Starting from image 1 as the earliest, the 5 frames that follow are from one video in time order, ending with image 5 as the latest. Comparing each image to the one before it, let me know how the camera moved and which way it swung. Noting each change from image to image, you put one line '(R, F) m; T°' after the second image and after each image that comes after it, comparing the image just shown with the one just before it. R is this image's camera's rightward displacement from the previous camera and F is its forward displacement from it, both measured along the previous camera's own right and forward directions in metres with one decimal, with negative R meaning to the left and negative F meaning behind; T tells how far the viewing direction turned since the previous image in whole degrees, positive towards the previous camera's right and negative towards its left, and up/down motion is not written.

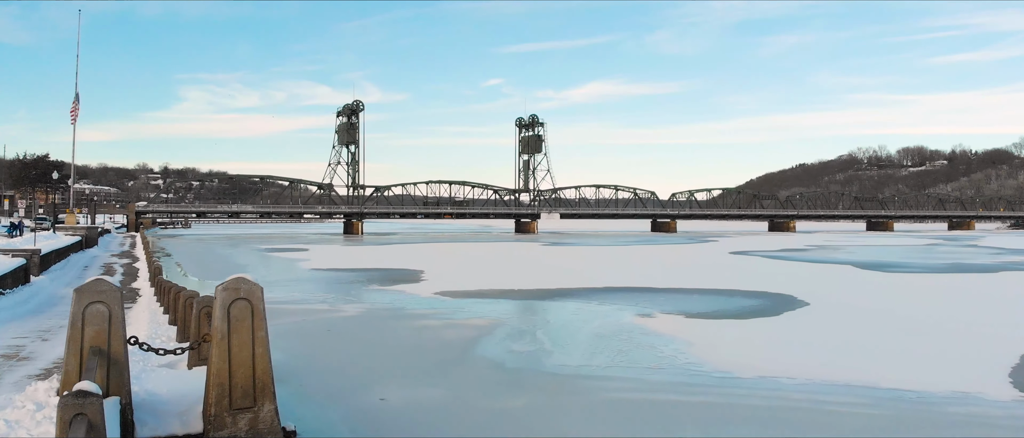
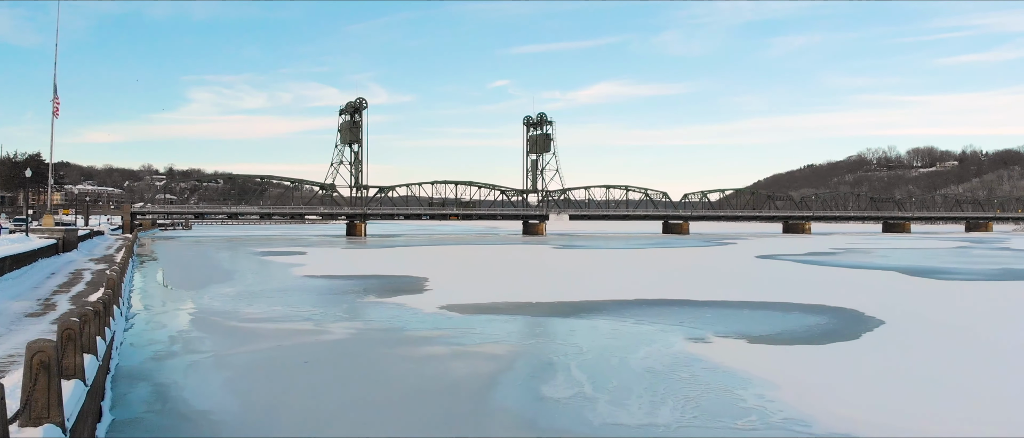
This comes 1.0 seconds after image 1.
(-0.2, +2.0) m; 0°
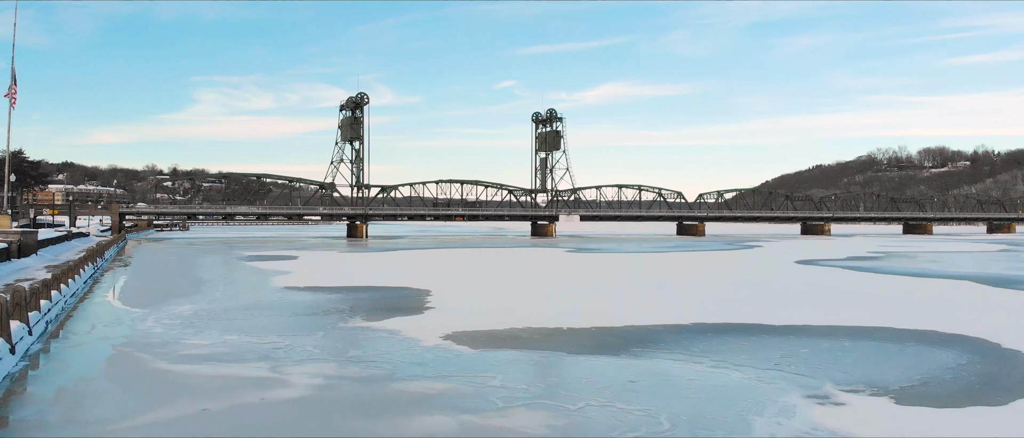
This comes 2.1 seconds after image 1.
(-0.3, +2.8) m; 0°
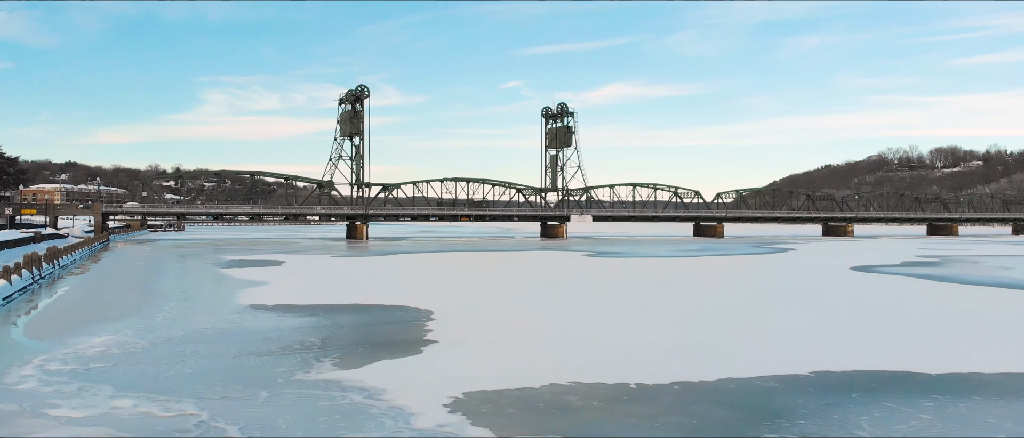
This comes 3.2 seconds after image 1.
(-0.3, +3.2) m; 0°
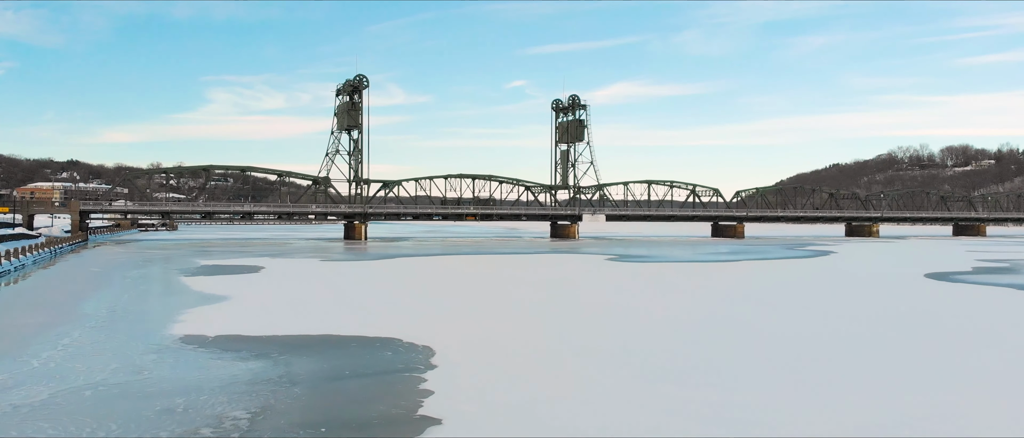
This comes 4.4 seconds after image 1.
(-0.3, +3.4) m; 0°
